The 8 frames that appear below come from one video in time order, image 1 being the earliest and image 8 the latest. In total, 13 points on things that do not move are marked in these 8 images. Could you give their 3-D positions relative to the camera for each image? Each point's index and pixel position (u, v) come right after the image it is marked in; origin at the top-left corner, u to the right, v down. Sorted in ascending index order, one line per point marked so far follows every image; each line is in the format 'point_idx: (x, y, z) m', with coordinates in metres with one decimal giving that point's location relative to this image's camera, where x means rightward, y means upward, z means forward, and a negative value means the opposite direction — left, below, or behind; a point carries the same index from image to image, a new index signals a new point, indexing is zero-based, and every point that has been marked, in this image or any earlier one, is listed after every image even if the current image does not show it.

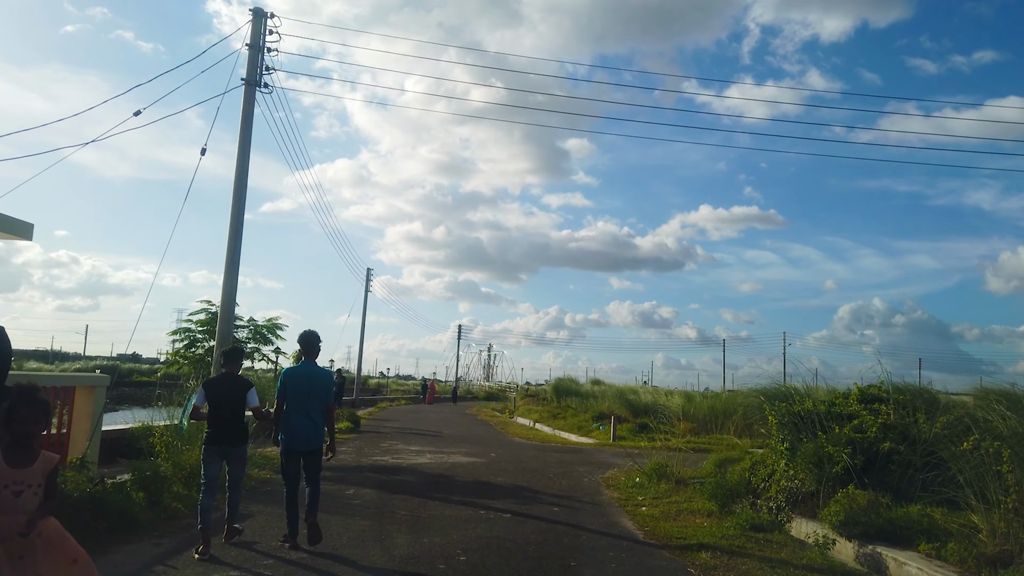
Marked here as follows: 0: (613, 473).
0: (+1.4, -2.5, +10.0) m
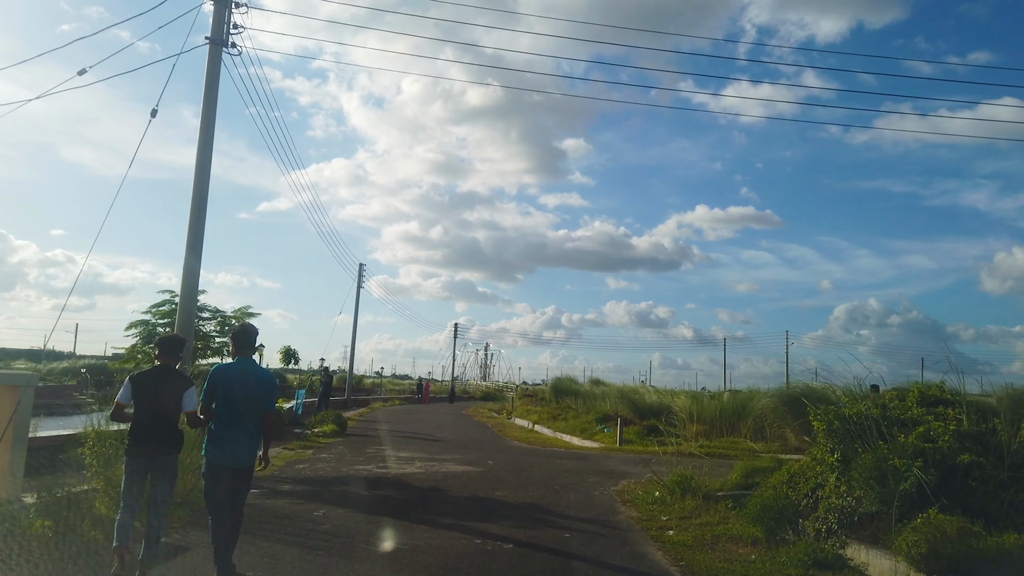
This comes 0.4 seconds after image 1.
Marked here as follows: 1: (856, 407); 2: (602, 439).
0: (+1.4, -2.4, +8.8) m
1: (+3.3, -1.1, +7.2) m
2: (+2.1, -3.5, +17.1) m
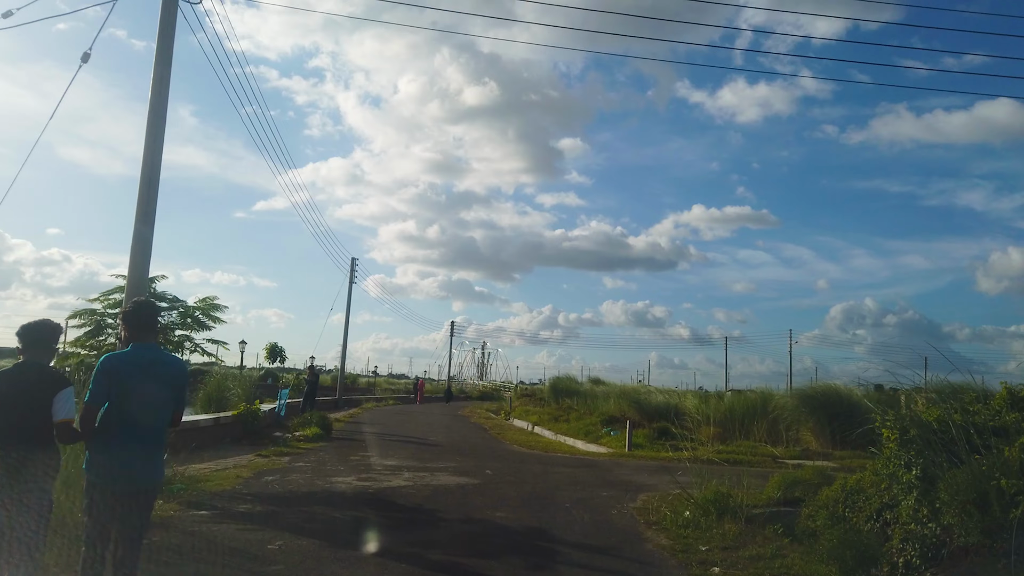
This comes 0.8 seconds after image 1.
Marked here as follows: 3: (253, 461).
0: (+1.4, -2.2, +7.5) m
1: (+3.4, -1.0, +5.9) m
2: (+2.0, -3.3, +15.8) m
3: (-3.5, -2.3, +9.9) m
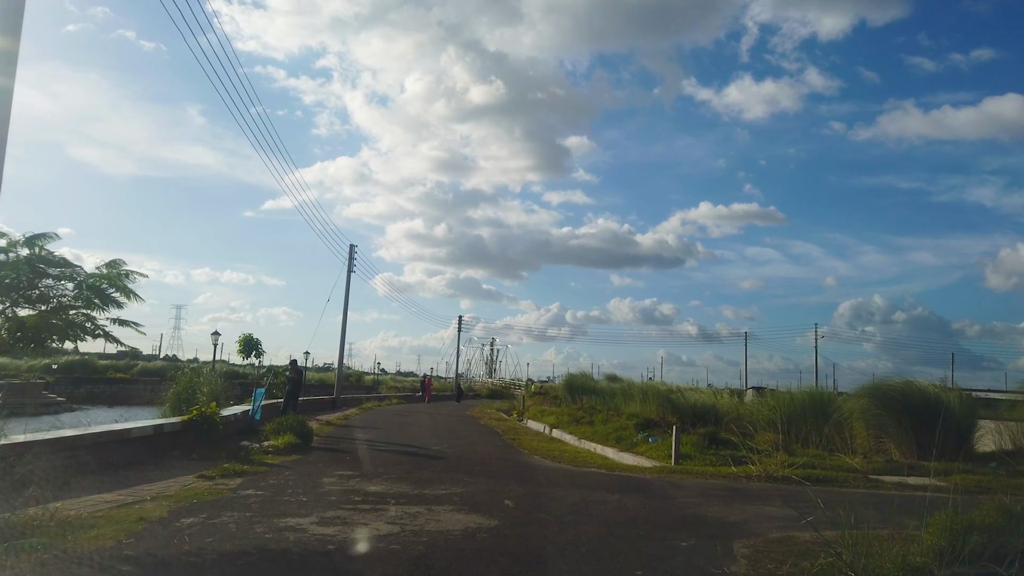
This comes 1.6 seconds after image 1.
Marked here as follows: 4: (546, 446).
0: (+1.7, -1.8, +4.8) m
1: (+3.6, -0.6, +3.2) m
2: (+2.4, -2.9, +13.1) m
3: (-3.2, -2.0, +7.3) m
4: (+0.7, -3.1, +14.5) m
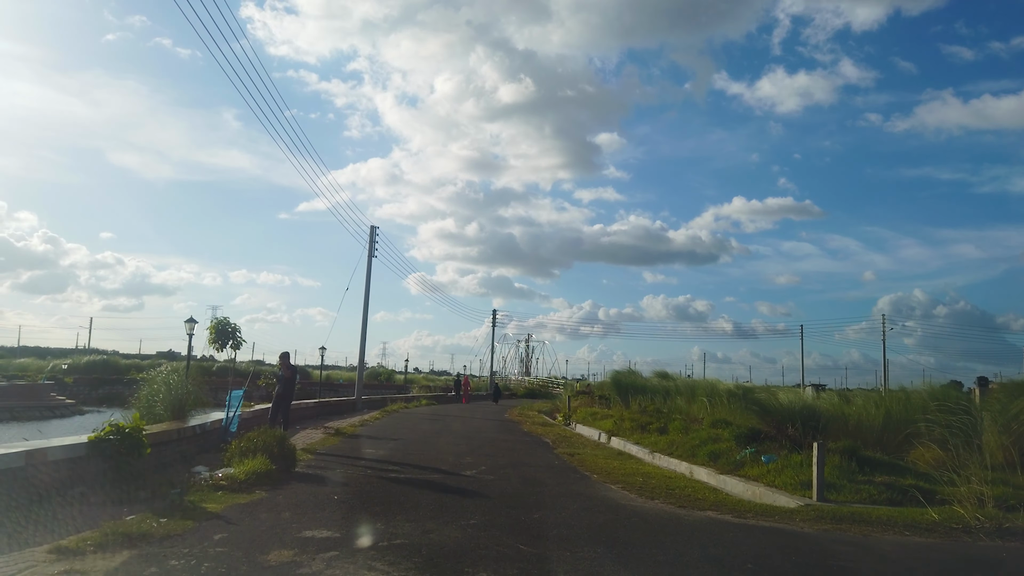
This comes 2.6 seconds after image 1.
0: (+2.1, -1.3, +1.0) m
1: (+3.9, -0.1, -0.7) m
2: (+3.2, -2.4, +9.3) m
3: (-2.6, -1.5, +3.7) m
4: (+1.6, -2.6, +10.8) m
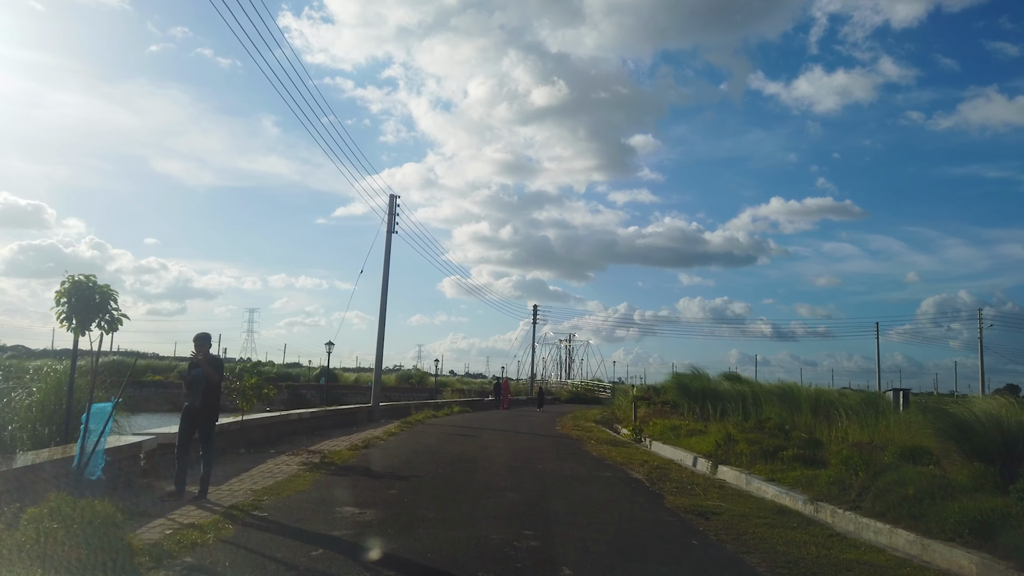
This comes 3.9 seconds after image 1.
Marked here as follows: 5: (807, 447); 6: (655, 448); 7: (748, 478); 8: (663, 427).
0: (+2.4, -0.7, -4.1) m
1: (+4.2, +0.6, -5.9) m
2: (+3.9, -1.8, +4.1) m
3: (-2.2, -0.9, -1.2) m
4: (+2.3, -2.0, +5.7) m
5: (+4.5, -2.3, +11.0) m
6: (+3.0, -3.4, +15.7) m
7: (+3.2, -2.6, +10.2) m
8: (+3.5, -3.4, +17.7) m
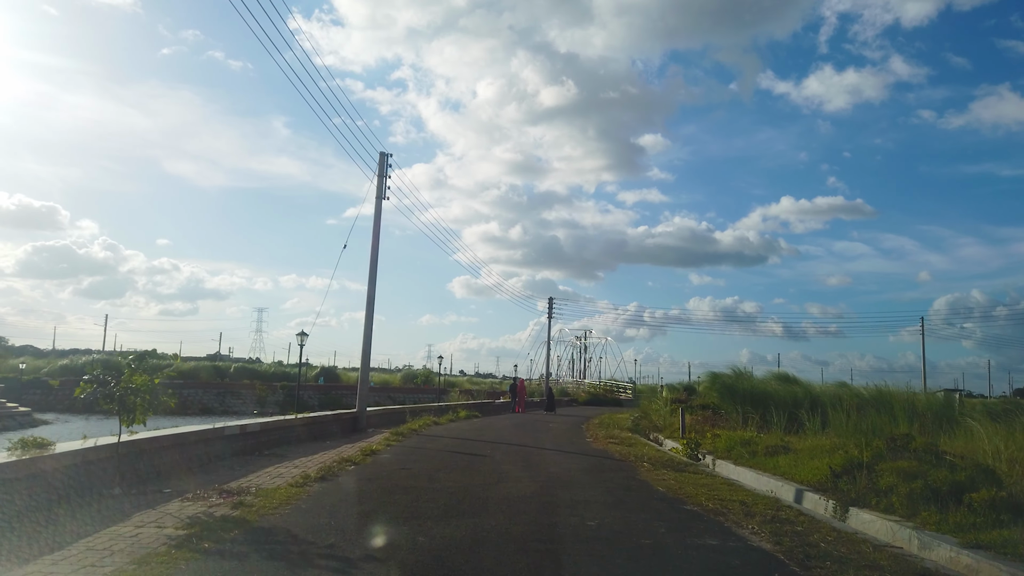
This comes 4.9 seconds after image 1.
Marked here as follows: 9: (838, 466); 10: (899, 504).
0: (+2.5, -0.2, -8.2) m
1: (+4.2, +1.1, -10.1) m
2: (+4.1, -1.3, -0.1) m
3: (-2.1, -0.4, -5.3) m
4: (+2.6, -1.5, +1.5) m
5: (+4.8, -1.8, +6.9) m
6: (+3.3, -2.9, +11.5) m
7: (+3.5, -2.1, +6.0) m
8: (+3.9, -2.9, +13.5) m
9: (+4.0, -2.3, +9.2) m
10: (+4.0, -2.2, +7.5) m
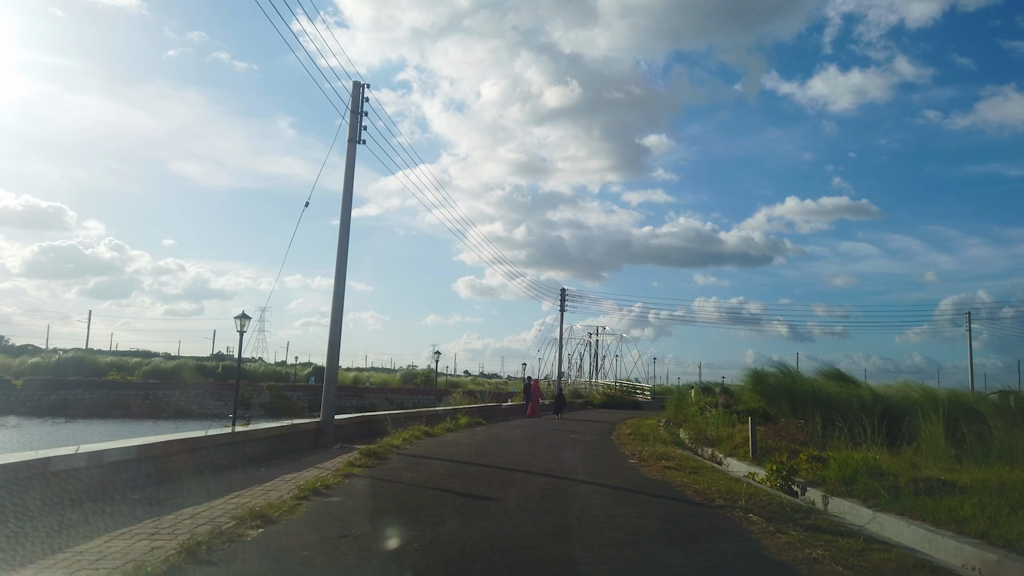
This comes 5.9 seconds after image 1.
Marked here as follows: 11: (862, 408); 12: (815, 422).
0: (+2.6, +0.4, -12.5) m
1: (+4.3, +1.6, -14.3) m
2: (+4.2, -0.7, -4.3) m
3: (-2.0, +0.1, -9.5) m
4: (+2.7, -0.9, -2.7) m
5: (+5.0, -1.3, +2.6) m
6: (+3.5, -2.4, +7.3) m
7: (+3.7, -1.6, +1.8) m
8: (+4.1, -2.4, +9.3) m
9: (+4.2, -1.8, +5.0) m
10: (+4.2, -1.6, +3.3) m
11: (+8.2, -2.8, +17.3) m
12: (+7.3, -3.2, +17.4) m
